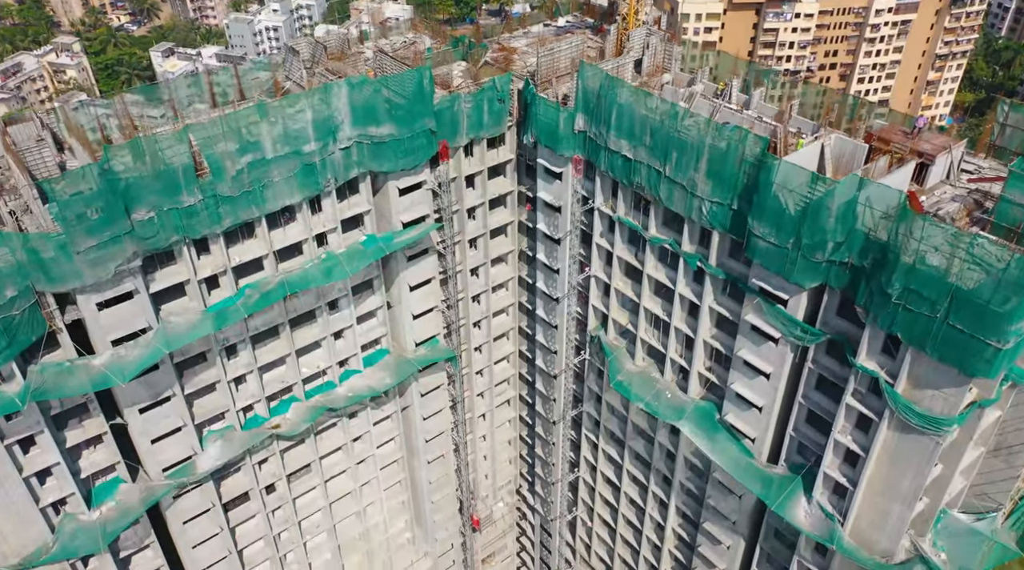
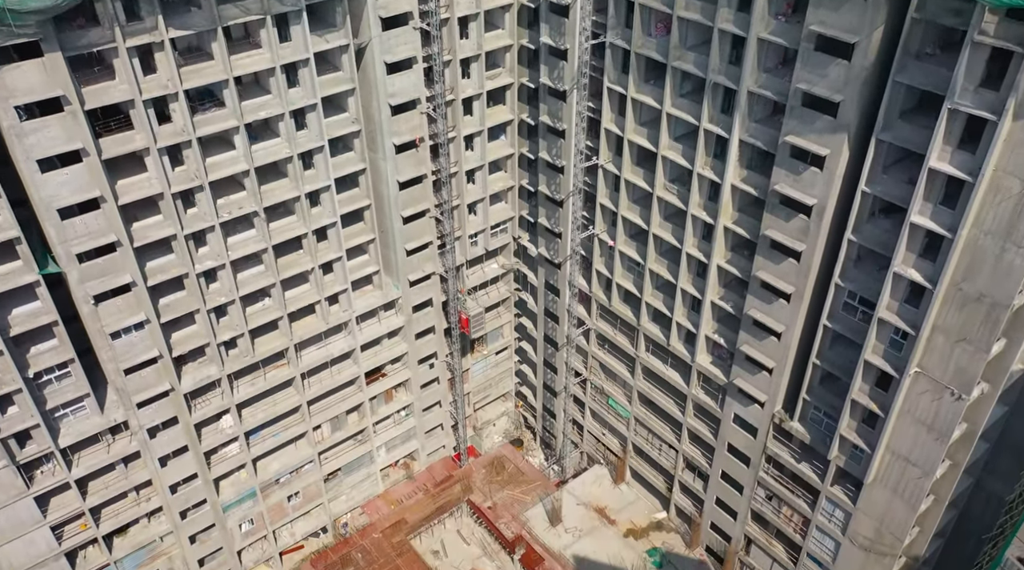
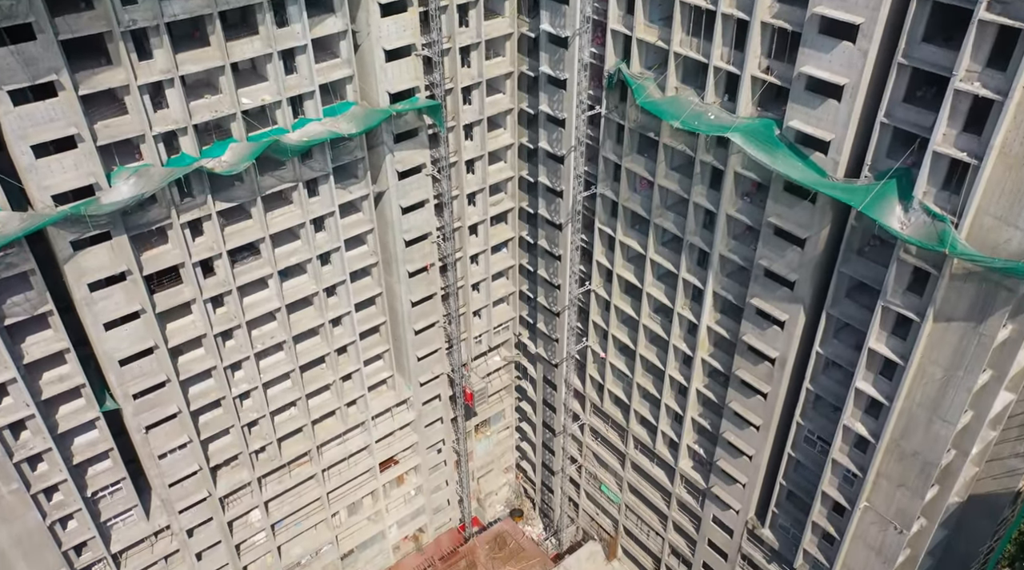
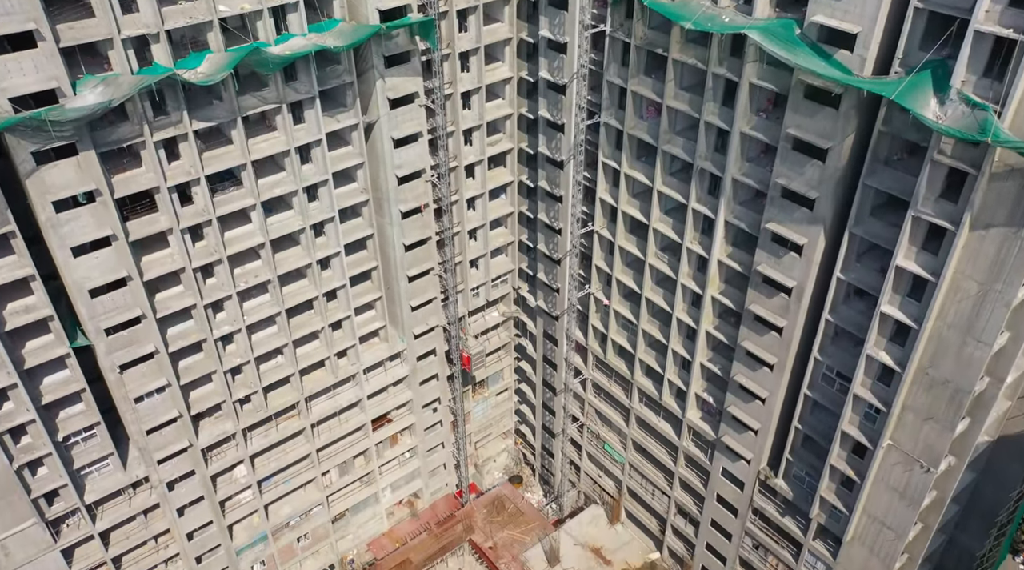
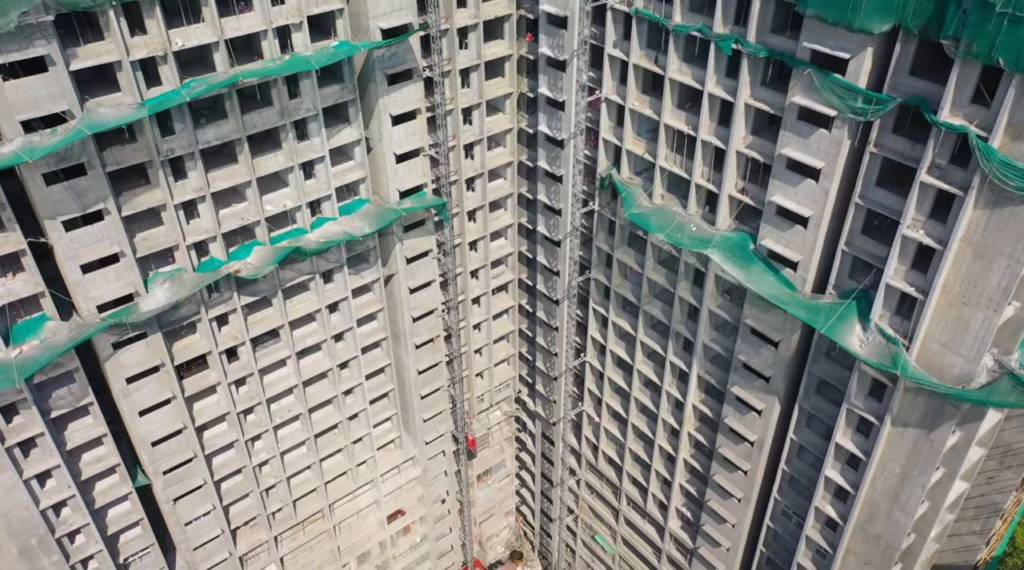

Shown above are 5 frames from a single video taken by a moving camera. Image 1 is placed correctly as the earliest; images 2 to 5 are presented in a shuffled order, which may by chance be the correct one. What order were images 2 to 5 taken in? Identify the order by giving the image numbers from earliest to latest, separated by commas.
5, 3, 4, 2
